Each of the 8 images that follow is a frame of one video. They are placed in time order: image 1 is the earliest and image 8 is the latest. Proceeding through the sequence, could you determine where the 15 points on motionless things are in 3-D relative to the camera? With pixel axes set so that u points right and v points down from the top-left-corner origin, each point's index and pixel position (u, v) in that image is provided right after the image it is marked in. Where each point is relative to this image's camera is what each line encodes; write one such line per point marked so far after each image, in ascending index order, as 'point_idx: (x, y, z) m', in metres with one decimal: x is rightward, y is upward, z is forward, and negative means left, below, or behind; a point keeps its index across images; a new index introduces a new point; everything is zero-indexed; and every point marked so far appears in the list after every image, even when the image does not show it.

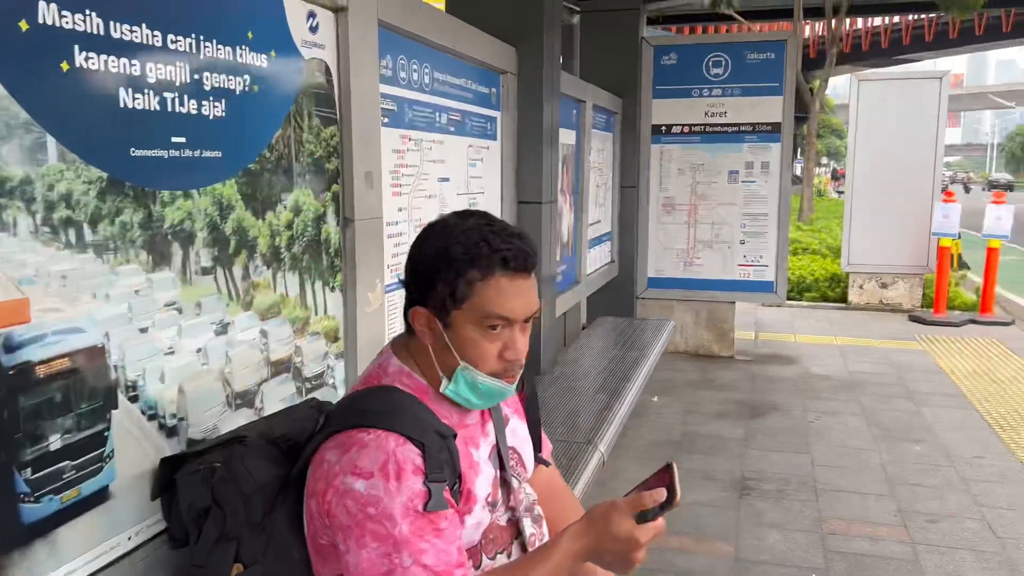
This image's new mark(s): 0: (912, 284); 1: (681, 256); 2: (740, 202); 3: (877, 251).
0: (+4.2, 0.0, +8.8) m
1: (+1.4, +0.3, +6.7) m
2: (+1.8, +0.7, +6.5) m
3: (+3.9, +0.4, +8.7) m
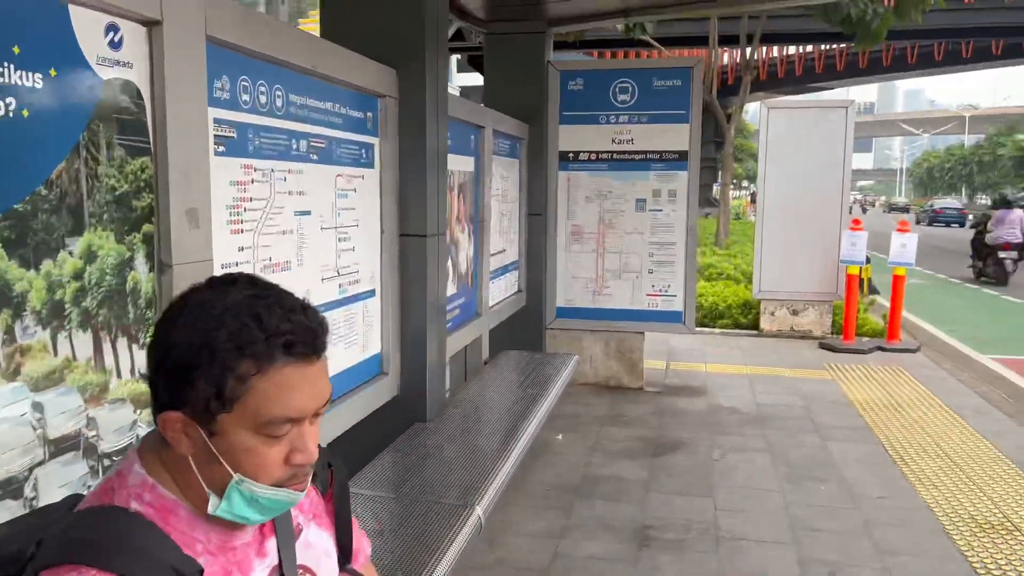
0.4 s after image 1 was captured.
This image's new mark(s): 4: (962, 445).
0: (+3.3, -0.2, +8.8) m
1: (+0.6, 0.0, +6.6) m
2: (+1.1, +0.4, +6.4) m
3: (+2.9, +0.1, +8.8) m
4: (+2.8, -1.0, +5.2) m
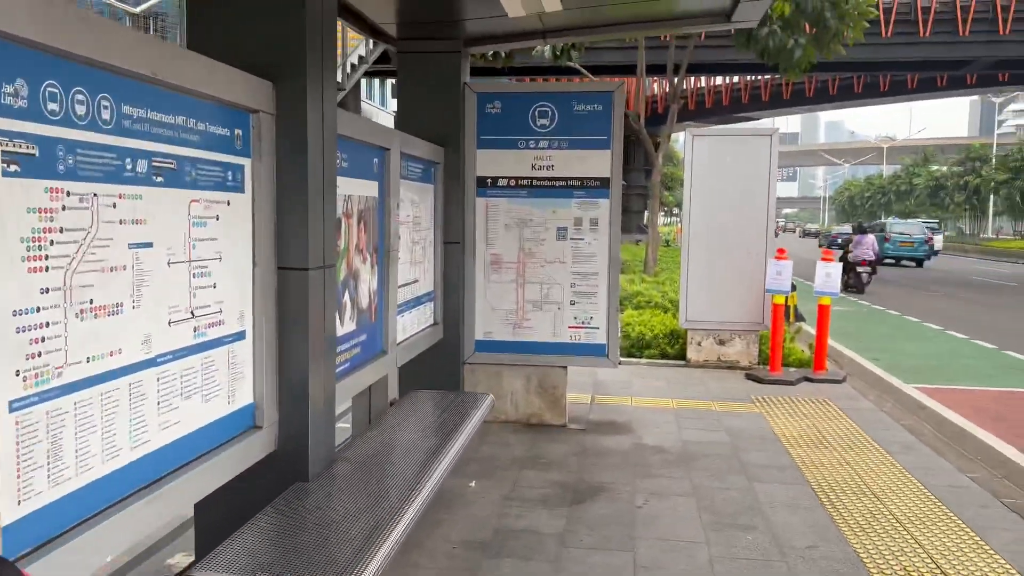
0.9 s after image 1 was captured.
0: (+2.5, -0.6, +8.7) m
1: (0.0, -0.2, +6.2) m
2: (+0.4, +0.2, +6.1) m
3: (+2.1, -0.2, +8.6) m
4: (+2.3, -1.2, +5.0) m
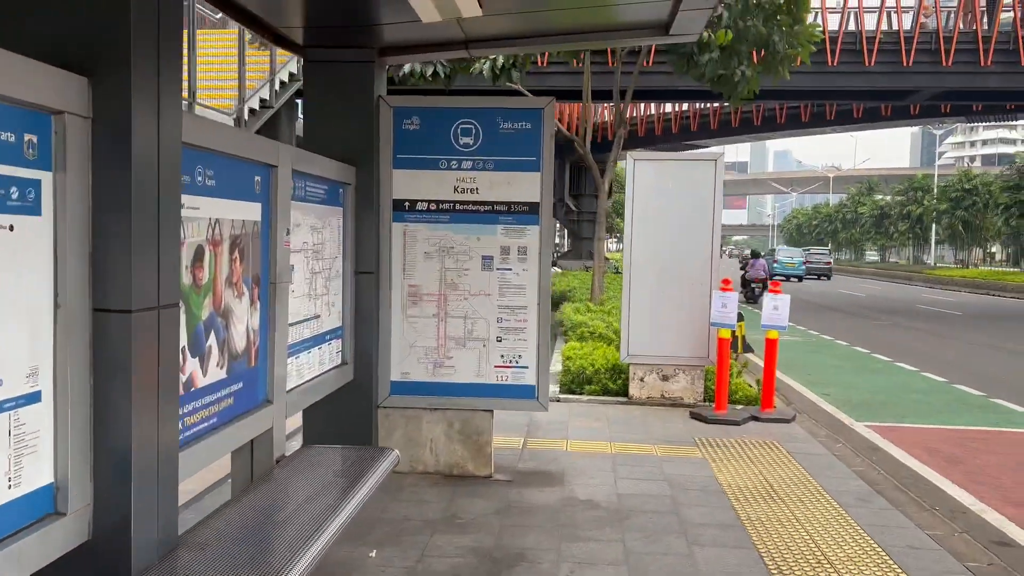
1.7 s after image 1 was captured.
0: (+1.8, -0.9, +8.2) m
1: (-0.6, -0.5, +5.6) m
2: (-0.1, 0.0, +5.5) m
3: (+1.4, -0.5, +8.1) m
4: (+1.8, -1.4, +4.5) m
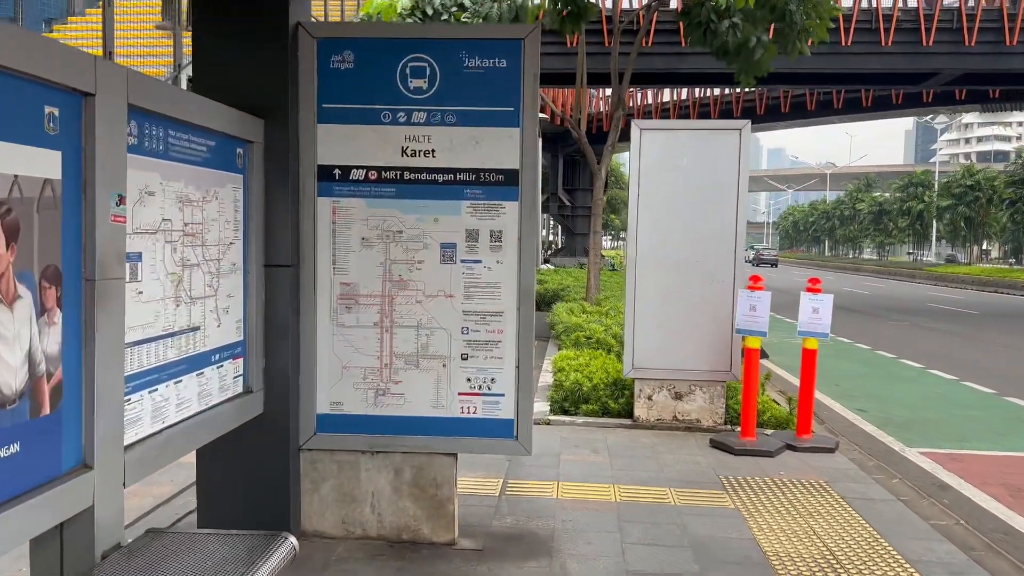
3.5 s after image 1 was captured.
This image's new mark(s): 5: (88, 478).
0: (+1.6, -0.9, +6.7) m
1: (-0.7, -0.5, +4.1) m
2: (-0.3, 0.0, +4.0) m
3: (+1.3, -0.5, +6.6) m
4: (+1.7, -1.4, +3.1) m
5: (-1.3, -0.6, +2.6) m
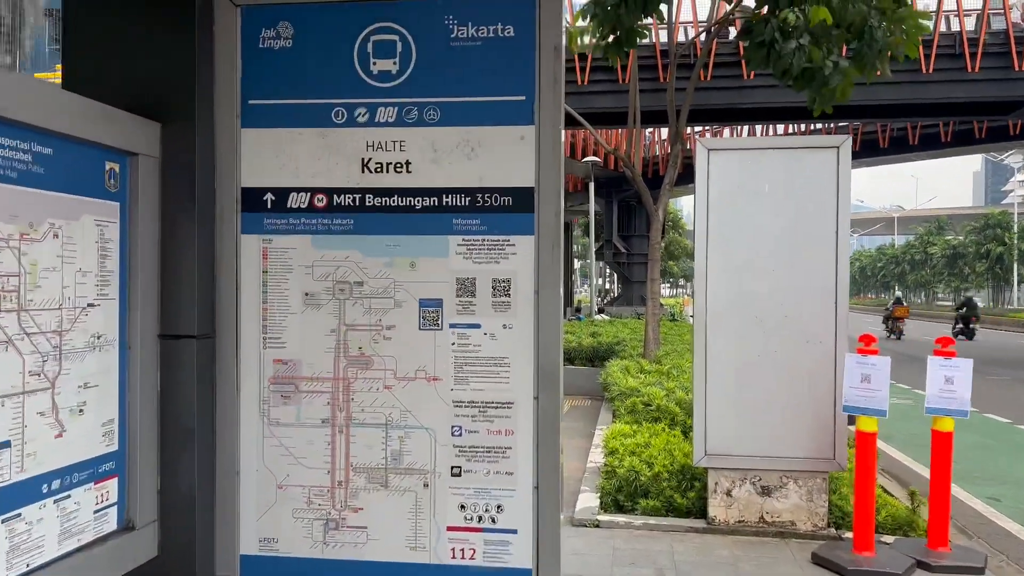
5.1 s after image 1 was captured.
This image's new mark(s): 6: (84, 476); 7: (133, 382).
0: (+1.9, -1.3, +5.2) m
1: (-0.7, -0.7, +2.8) m
2: (-0.2, -0.3, +2.7) m
3: (+1.5, -0.9, +5.1) m
4: (+1.7, -1.6, +1.5) m
5: (-1.4, -0.8, +1.3) m
6: (-1.2, -0.5, +2.4) m
7: (-1.2, -0.3, +2.6) m
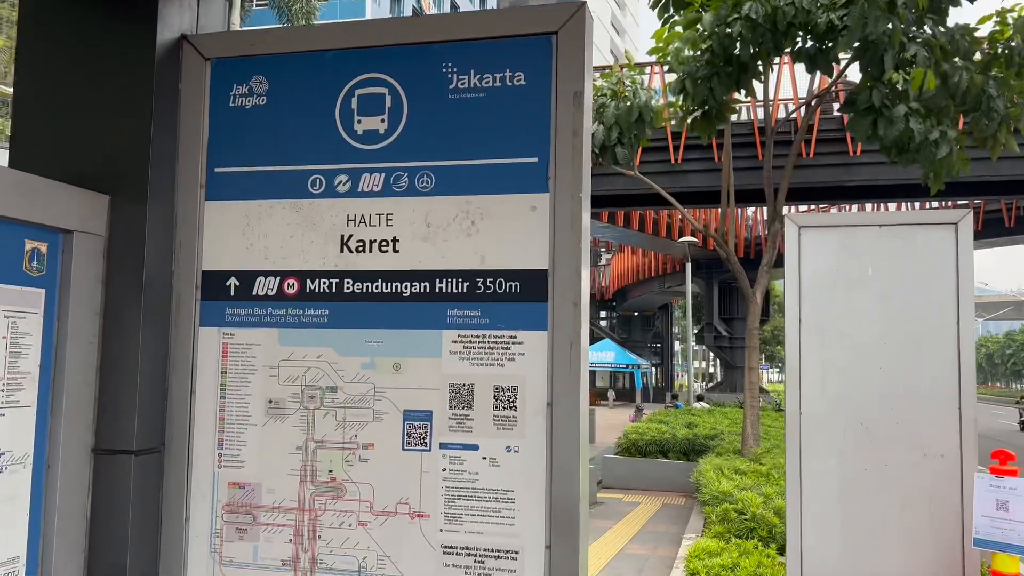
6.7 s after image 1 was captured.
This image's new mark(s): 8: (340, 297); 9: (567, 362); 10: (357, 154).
0: (+2.2, -1.8, +4.2) m
1: (-0.6, -1.0, +2.2) m
2: (-0.2, -0.6, +2.1) m
3: (+1.8, -1.4, +4.2) m
4: (+1.5, -1.7, +0.6) m
5: (-1.5, -0.9, +0.8) m
6: (-1.2, -0.8, +1.9) m
7: (-1.2, -0.6, +2.1) m
8: (-0.5, 0.0, +2.2) m
9: (+0.1, -0.2, +2.0) m
10: (-0.4, +0.4, +2.2) m
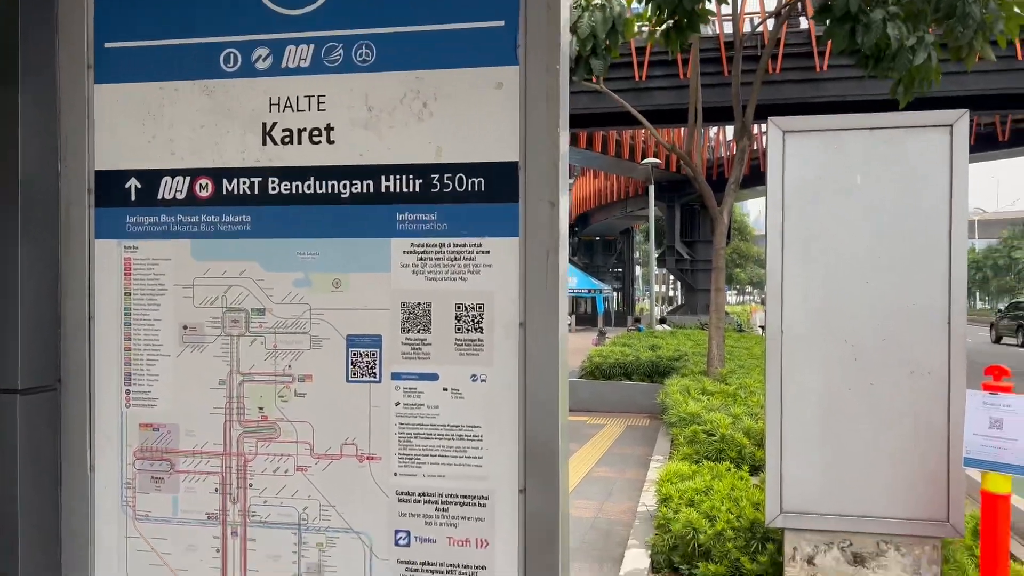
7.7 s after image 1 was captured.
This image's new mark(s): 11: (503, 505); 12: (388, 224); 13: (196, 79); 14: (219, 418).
0: (+2.0, -1.3, +4.1) m
1: (-0.7, -0.8, +1.9) m
2: (-0.3, -0.3, +1.8) m
3: (+1.6, -1.0, +4.1) m
4: (+1.5, -1.6, +0.4) m
5: (-1.5, -0.8, +0.4) m
6: (-1.3, -0.6, +1.5) m
7: (-1.2, -0.4, +1.7) m
8: (-0.5, +0.2, +1.8) m
9: (+0.1, 0.0, +1.7) m
10: (-0.5, +0.6, +1.8) m
11: (0.0, -0.4, +1.7) m
12: (-0.3, +0.1, +1.8) m
13: (-0.7, +0.5, +1.9) m
14: (-0.7, -0.3, +1.9) m
